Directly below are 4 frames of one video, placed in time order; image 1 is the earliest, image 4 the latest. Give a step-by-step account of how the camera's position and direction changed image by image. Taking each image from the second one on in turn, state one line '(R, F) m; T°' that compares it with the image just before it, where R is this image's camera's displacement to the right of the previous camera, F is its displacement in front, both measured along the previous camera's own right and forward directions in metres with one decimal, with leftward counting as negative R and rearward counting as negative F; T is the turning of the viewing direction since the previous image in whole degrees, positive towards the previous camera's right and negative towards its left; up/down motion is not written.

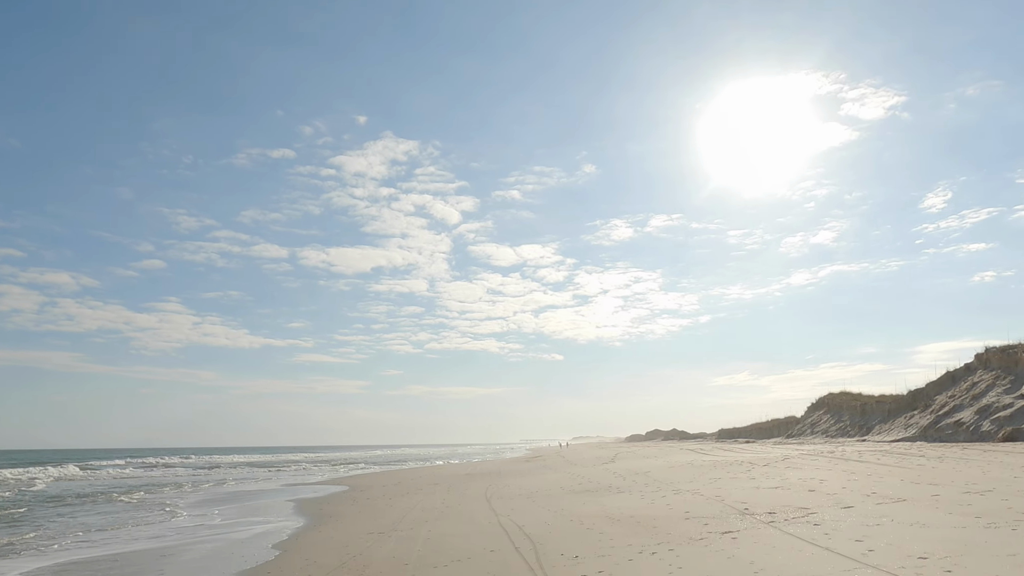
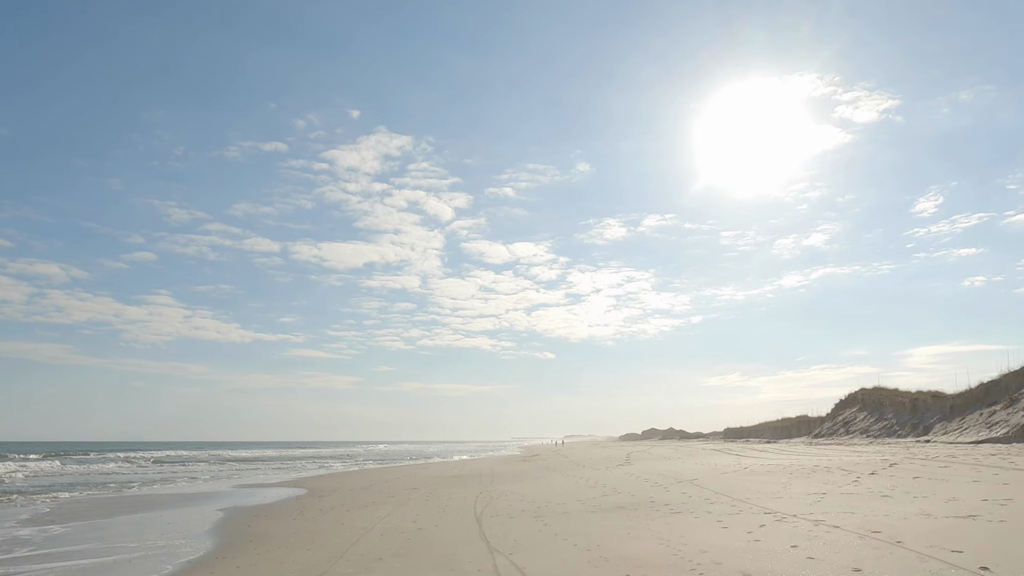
(-0.2, +5.2) m; +1°
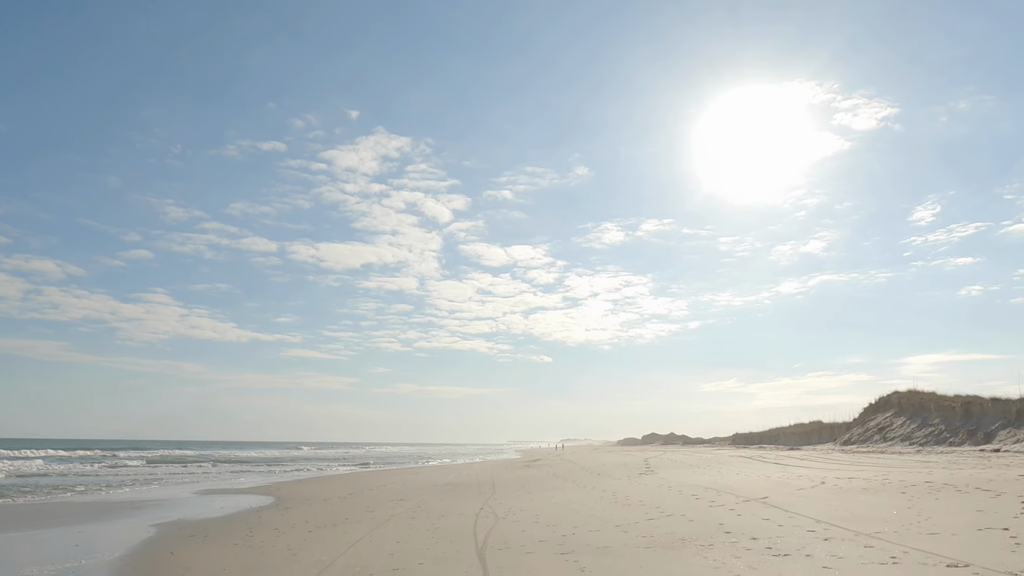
(-0.3, +3.5) m; 0°
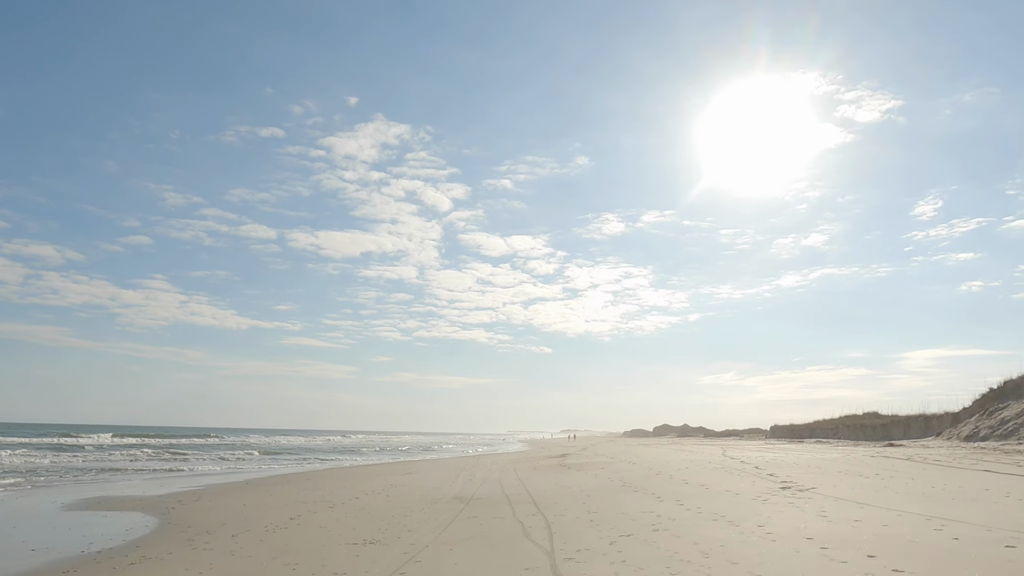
(-1.3, +8.9) m; 0°
